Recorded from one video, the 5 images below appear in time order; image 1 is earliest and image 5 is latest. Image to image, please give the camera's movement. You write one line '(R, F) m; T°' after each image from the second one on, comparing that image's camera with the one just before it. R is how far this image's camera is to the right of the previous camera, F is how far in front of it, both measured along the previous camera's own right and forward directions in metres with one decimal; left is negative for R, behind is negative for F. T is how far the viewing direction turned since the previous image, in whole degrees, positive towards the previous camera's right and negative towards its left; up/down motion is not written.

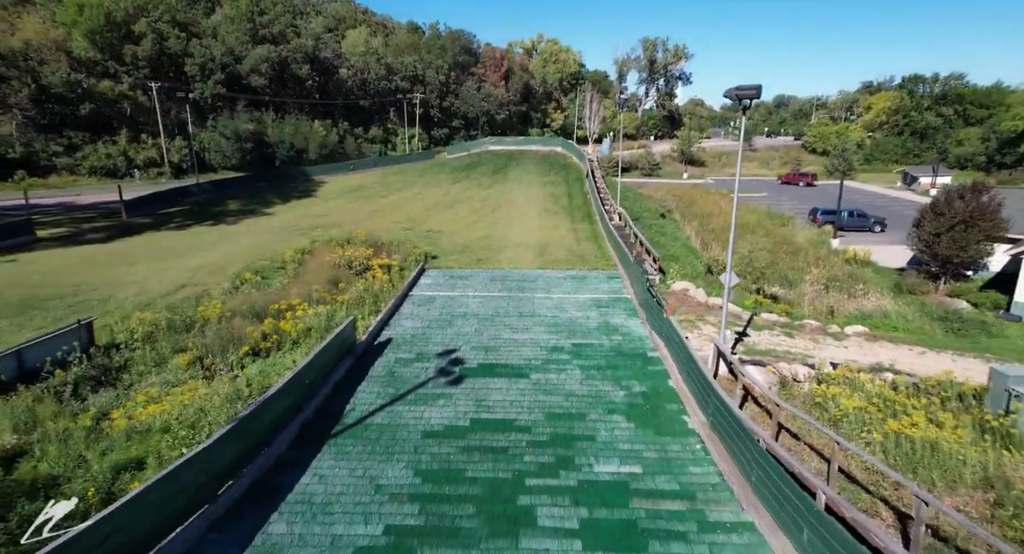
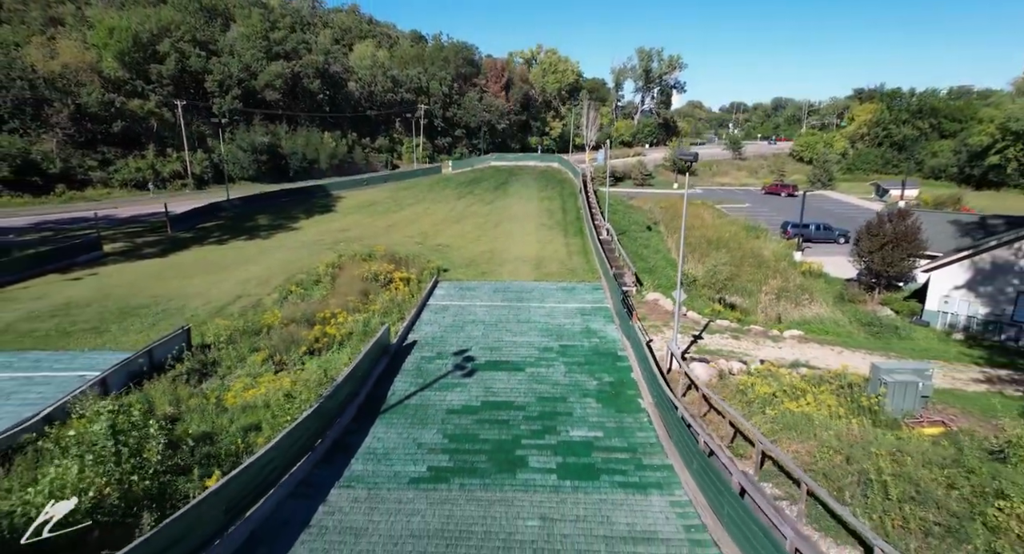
(0.0, -2.9) m; 0°
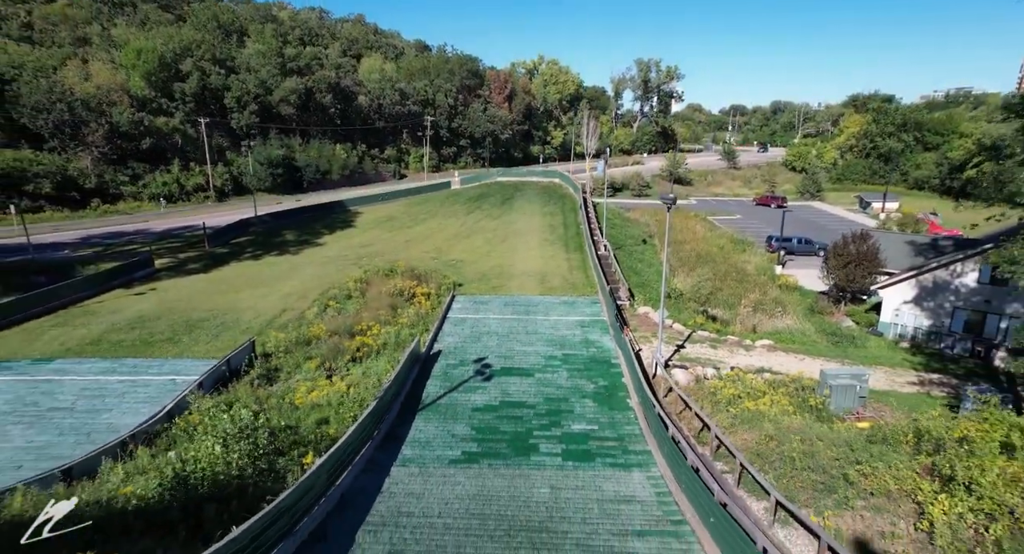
(-0.3, -2.5) m; 0°
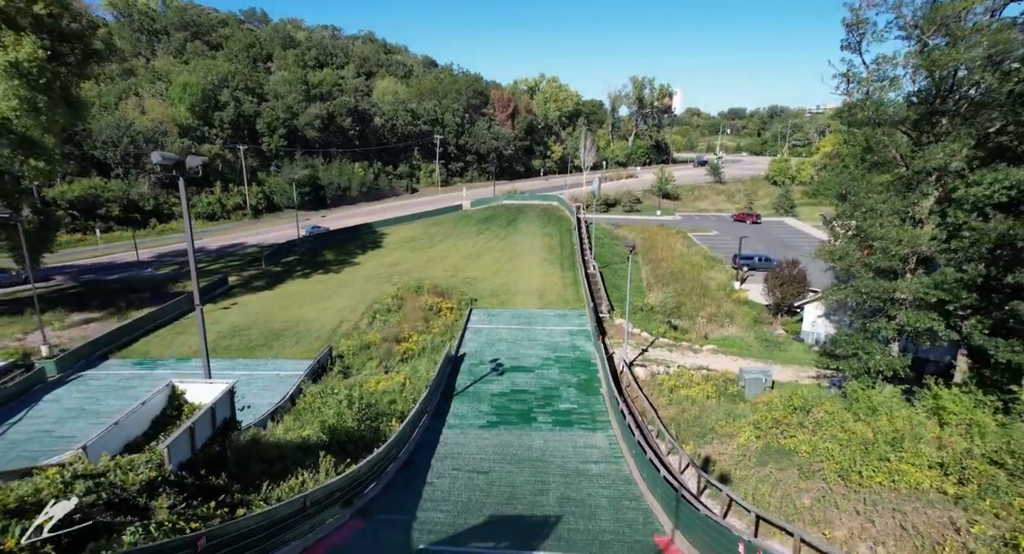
(-0.2, -5.7) m; 0°
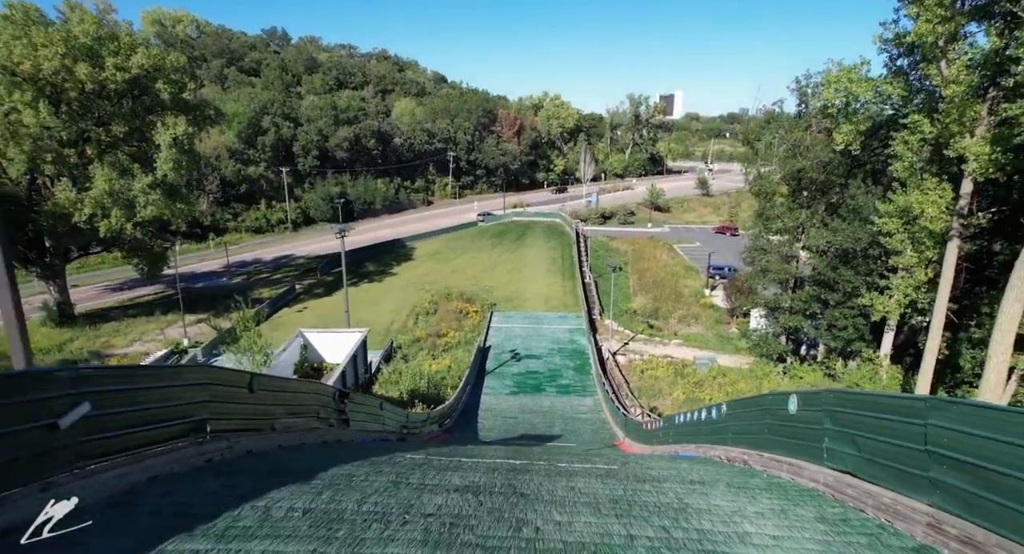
(-0.6, -7.2) m; 0°
